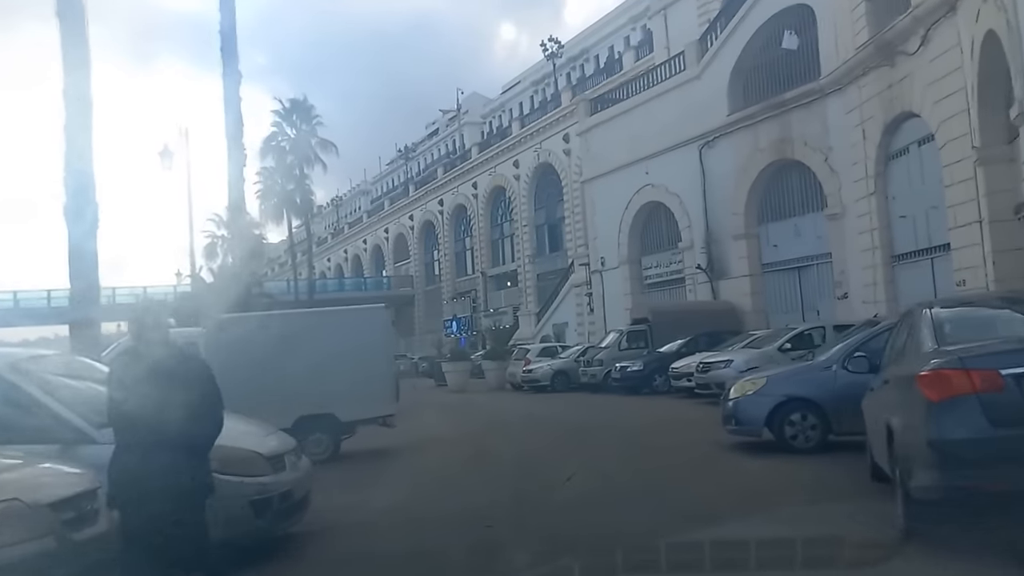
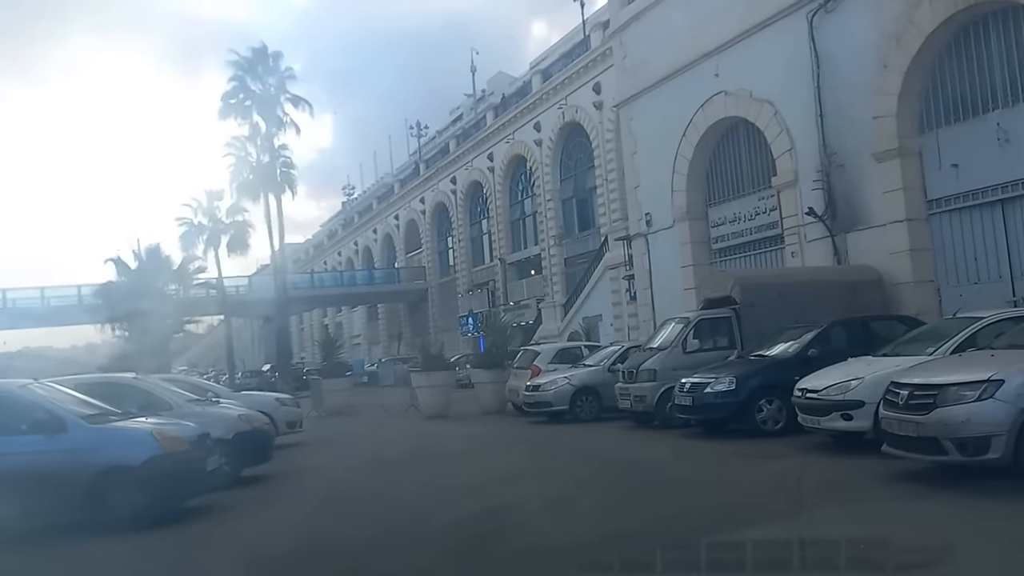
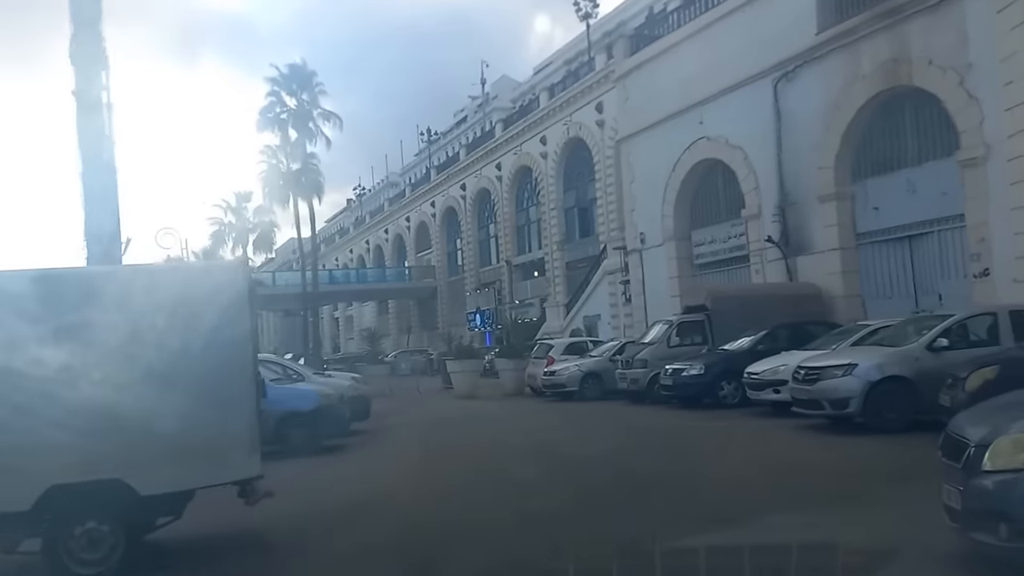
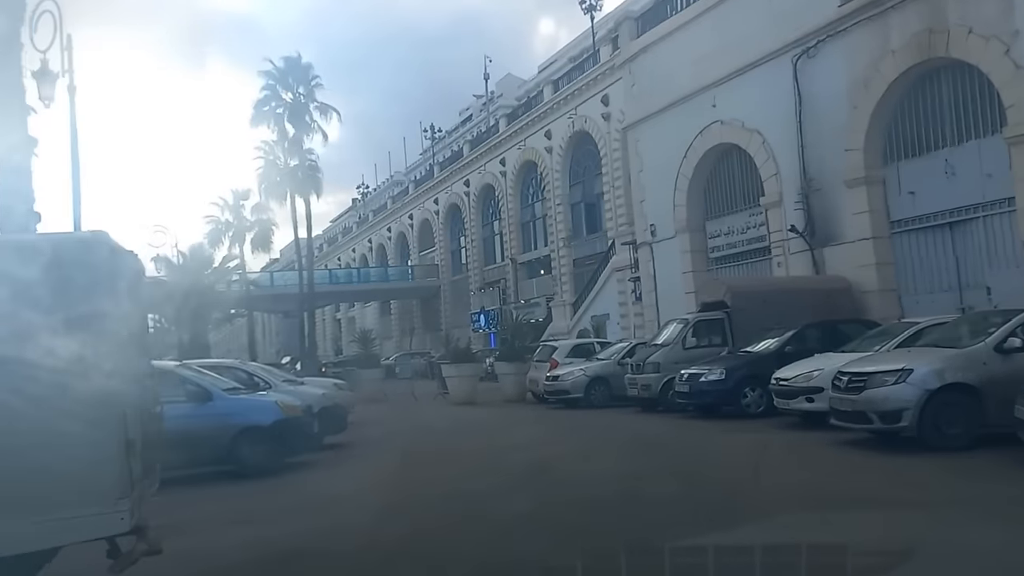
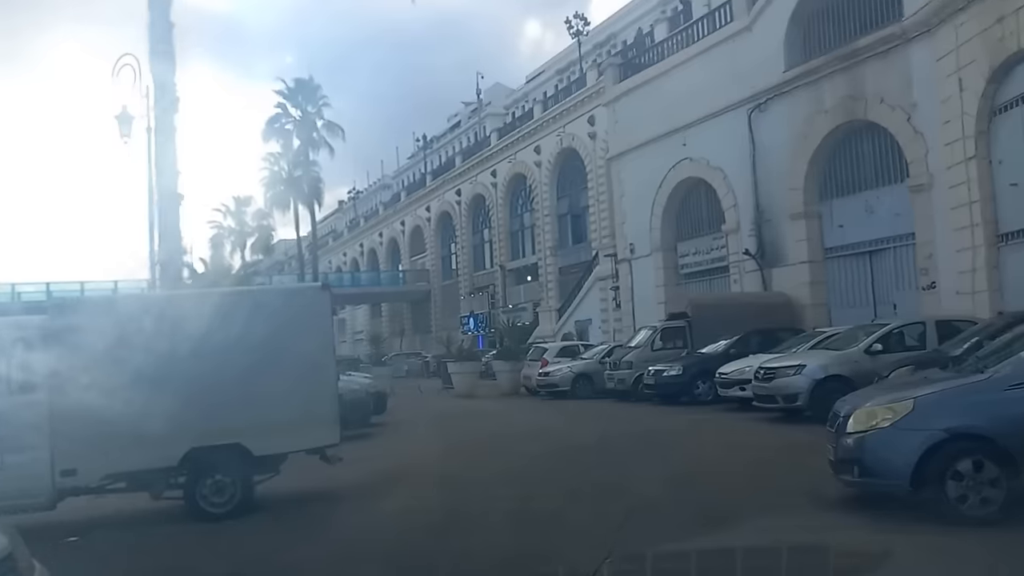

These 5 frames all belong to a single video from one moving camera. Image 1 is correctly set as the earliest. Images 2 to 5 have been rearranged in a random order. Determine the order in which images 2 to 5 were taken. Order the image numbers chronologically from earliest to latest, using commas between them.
5, 3, 4, 2
